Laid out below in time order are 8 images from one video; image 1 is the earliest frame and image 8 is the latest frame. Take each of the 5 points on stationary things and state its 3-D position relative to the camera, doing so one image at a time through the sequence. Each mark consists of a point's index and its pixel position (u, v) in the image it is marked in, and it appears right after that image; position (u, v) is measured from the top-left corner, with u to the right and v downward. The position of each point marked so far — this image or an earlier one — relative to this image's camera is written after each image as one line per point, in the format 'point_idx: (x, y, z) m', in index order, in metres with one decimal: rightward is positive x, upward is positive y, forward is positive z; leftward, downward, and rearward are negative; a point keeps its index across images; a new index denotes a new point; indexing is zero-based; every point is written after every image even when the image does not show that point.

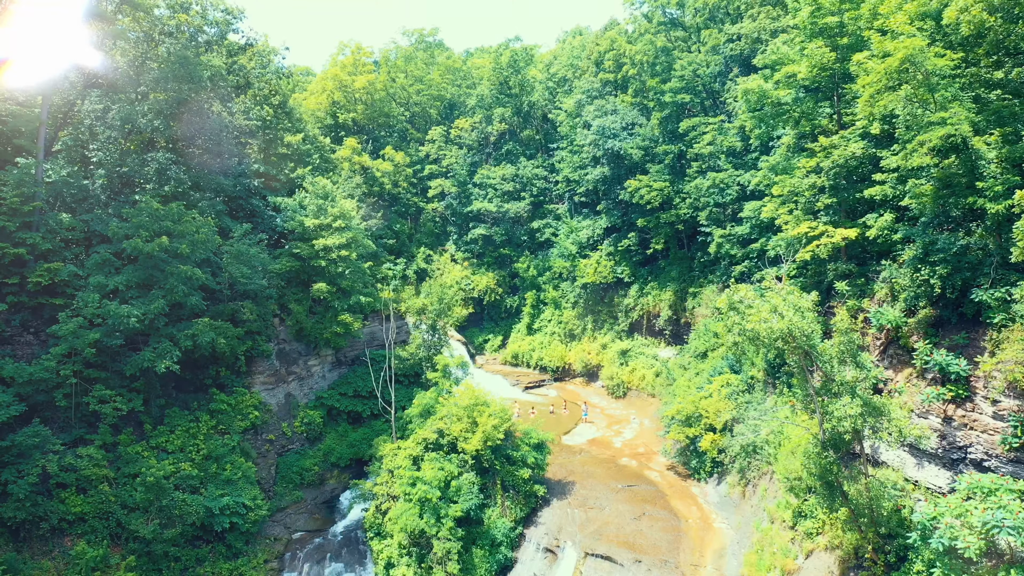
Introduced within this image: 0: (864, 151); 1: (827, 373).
0: (+8.2, +3.2, +19.0) m
1: (+6.1, -1.6, +15.8) m
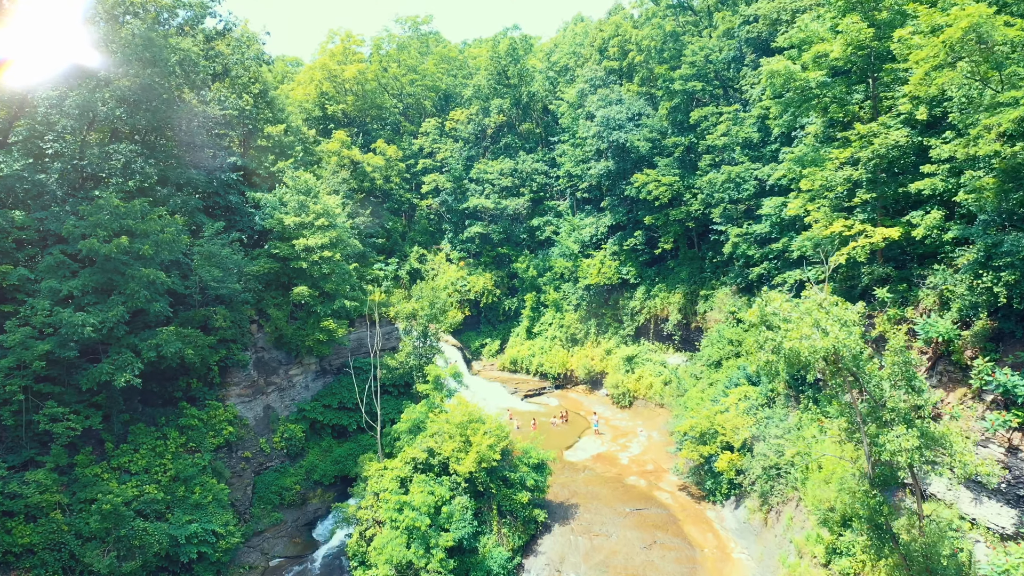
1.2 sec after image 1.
0: (+8.1, +3.0, +16.7) m
1: (+6.1, -1.8, +13.5) m
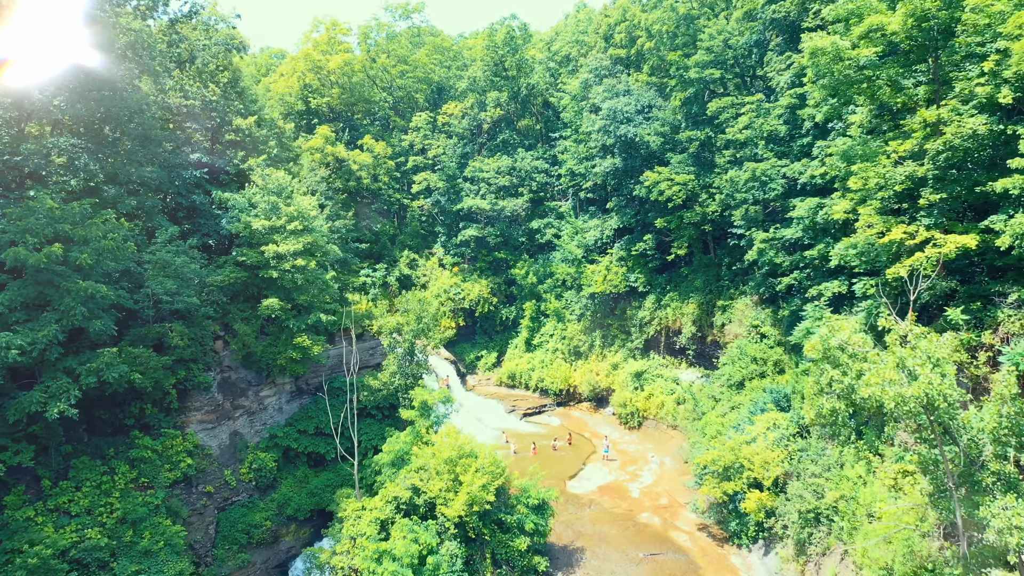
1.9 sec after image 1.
0: (+8.1, +2.7, +13.7) m
1: (+6.0, -2.2, +10.5) m
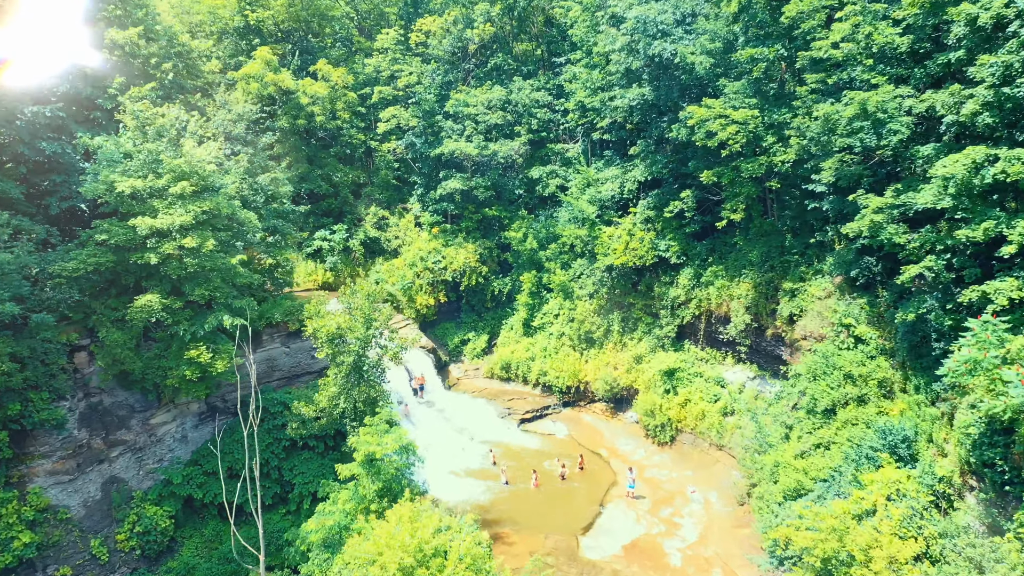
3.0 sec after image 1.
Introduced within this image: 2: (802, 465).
0: (+7.9, +2.1, +6.1) m
1: (+5.8, -3.0, +3.3) m
2: (+6.0, -3.6, +16.8) m
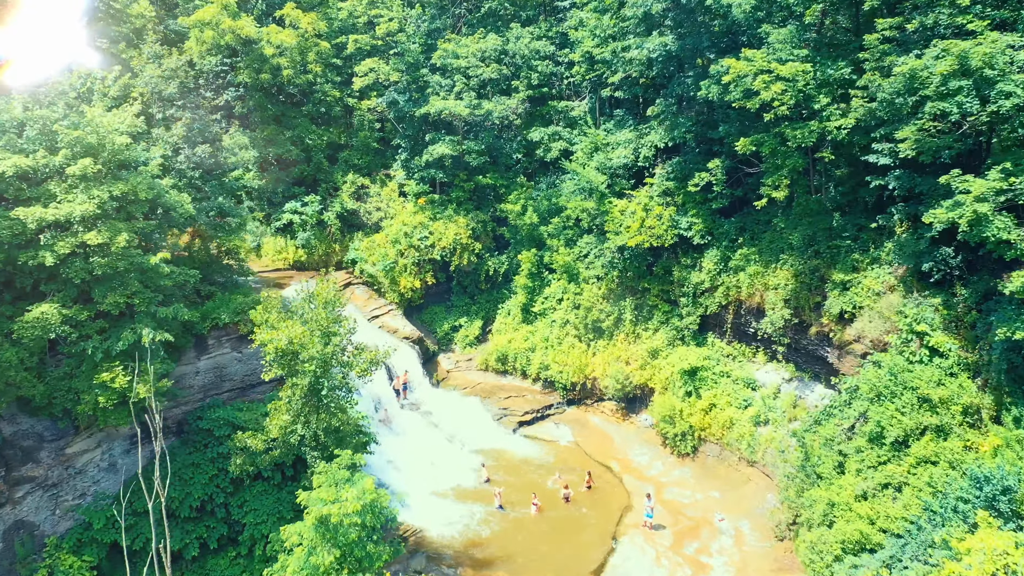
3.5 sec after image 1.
0: (+7.8, +1.4, +2.5) m
1: (+5.7, -3.8, +0.1) m
2: (+5.9, -3.7, +13.6) m
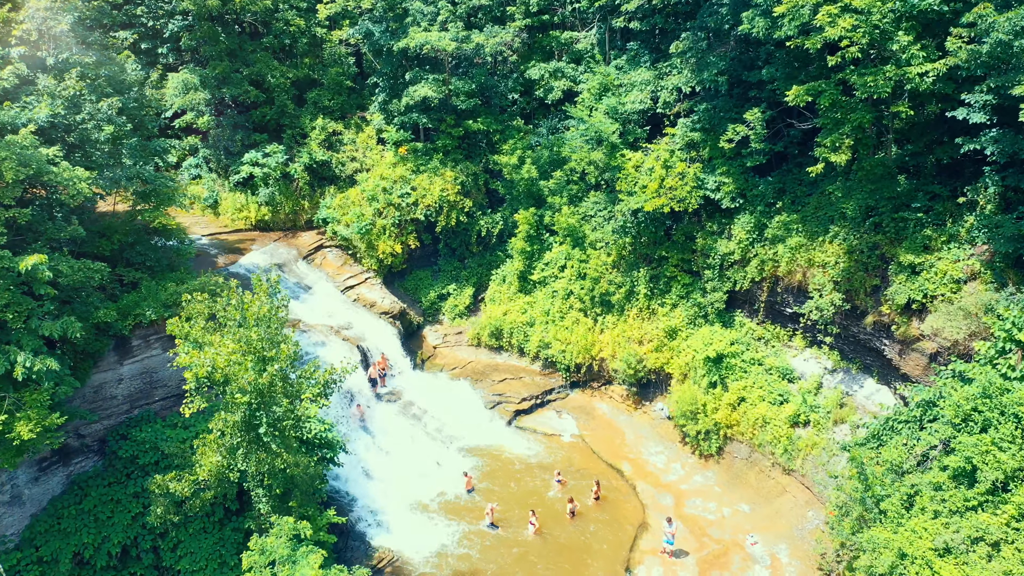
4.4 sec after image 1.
0: (+7.7, +0.3, -0.7) m
1: (+5.7, -5.1, -2.7) m
2: (+5.8, -3.7, +10.8) m
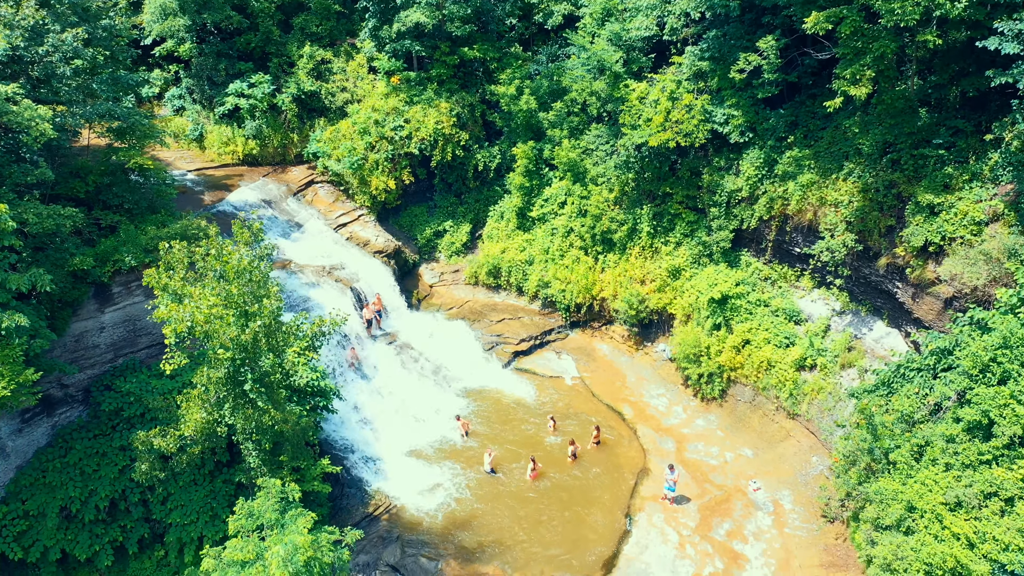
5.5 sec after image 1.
0: (+7.7, 0.0, -1.4) m
1: (+5.7, -5.6, -2.8) m
2: (+5.8, -3.1, +10.5) m
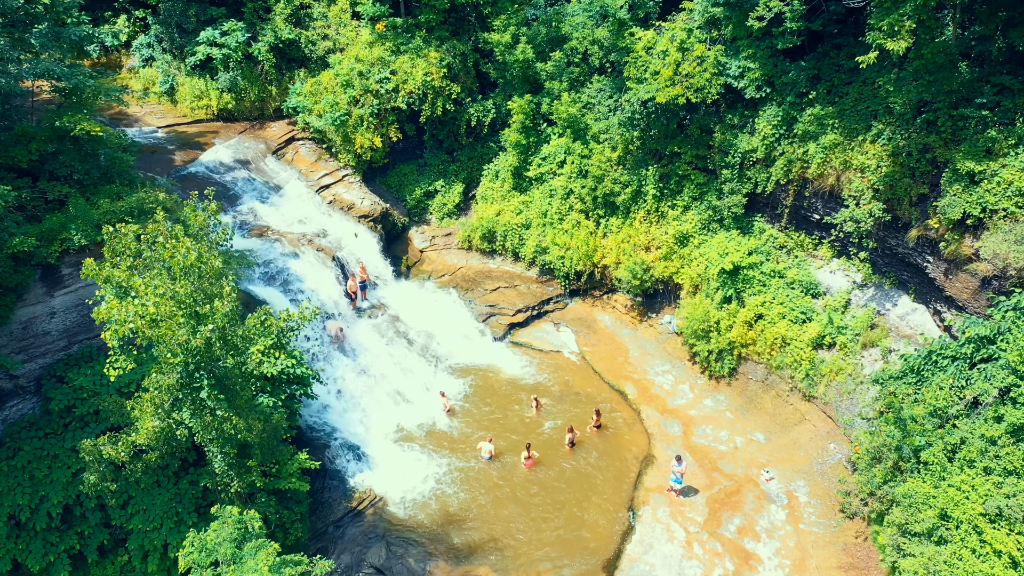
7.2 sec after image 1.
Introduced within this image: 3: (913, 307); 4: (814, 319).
0: (+7.6, -0.7, -2.6) m
1: (+5.6, -6.5, -3.7) m
2: (+5.7, -2.9, +9.4) m
3: (+7.0, -0.3, +14.1) m
4: (+5.5, -0.6, +14.9) m
